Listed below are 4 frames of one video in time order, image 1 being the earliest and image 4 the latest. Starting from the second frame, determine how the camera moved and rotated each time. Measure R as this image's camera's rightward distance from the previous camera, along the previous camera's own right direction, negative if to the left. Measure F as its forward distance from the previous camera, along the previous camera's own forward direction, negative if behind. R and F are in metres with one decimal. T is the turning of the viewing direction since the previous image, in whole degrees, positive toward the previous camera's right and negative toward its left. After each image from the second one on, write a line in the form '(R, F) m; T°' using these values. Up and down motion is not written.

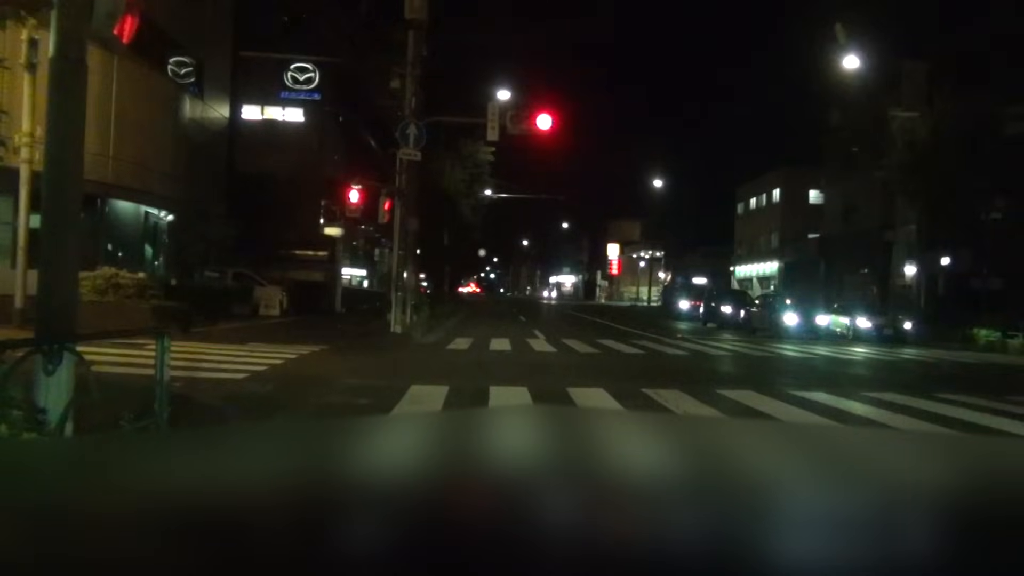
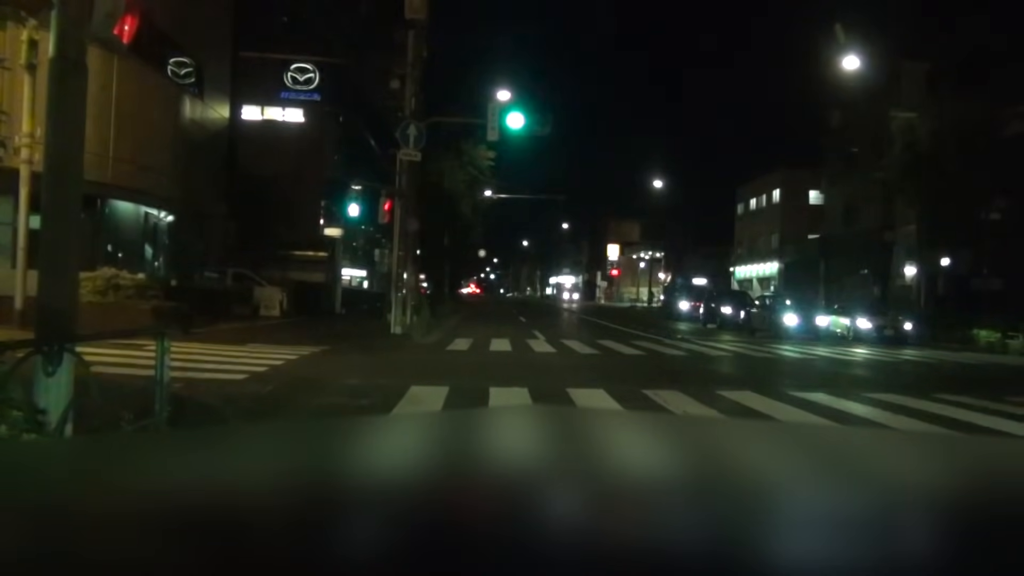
(0.0, 0.0) m; 0°
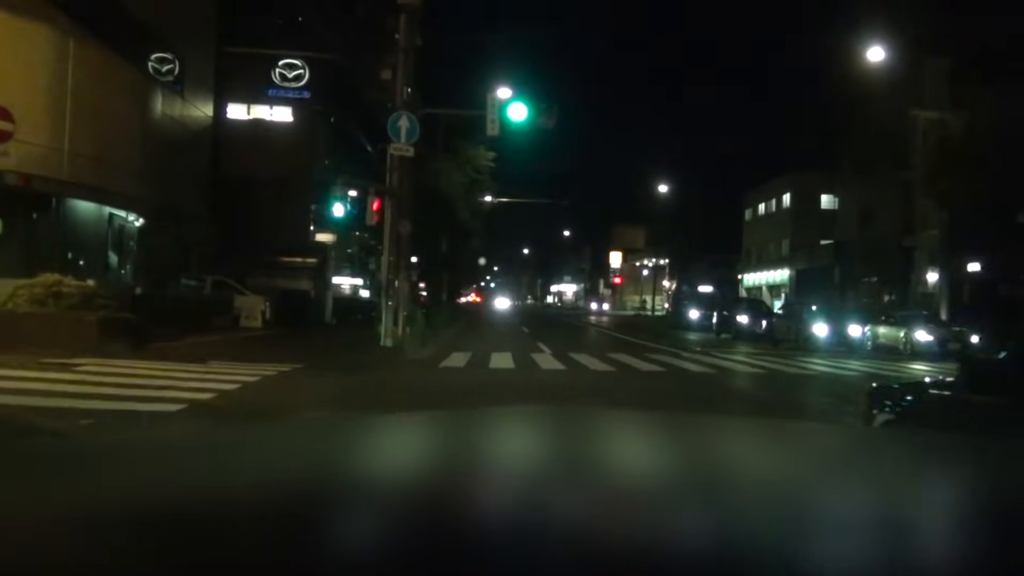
(0.0, +1.8) m; 0°
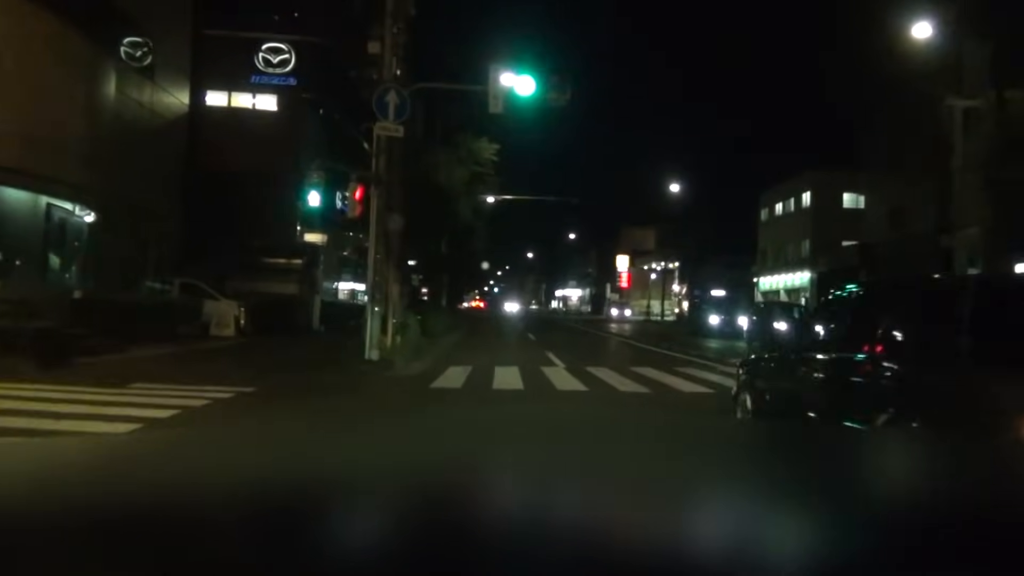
(-0.1, +2.6) m; 0°
